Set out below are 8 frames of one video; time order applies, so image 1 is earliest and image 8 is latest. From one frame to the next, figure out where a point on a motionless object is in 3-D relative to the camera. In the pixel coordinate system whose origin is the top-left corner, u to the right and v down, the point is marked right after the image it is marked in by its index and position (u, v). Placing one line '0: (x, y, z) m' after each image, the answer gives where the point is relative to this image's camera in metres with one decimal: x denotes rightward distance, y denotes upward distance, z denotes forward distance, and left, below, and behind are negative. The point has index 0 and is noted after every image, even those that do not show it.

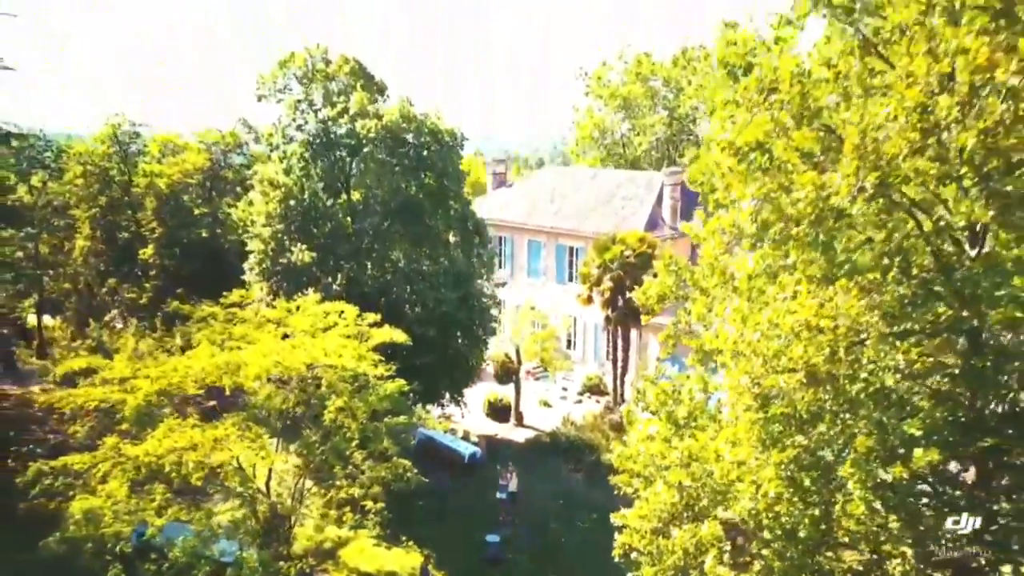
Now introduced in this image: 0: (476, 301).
0: (-0.6, -0.2, +17.4) m
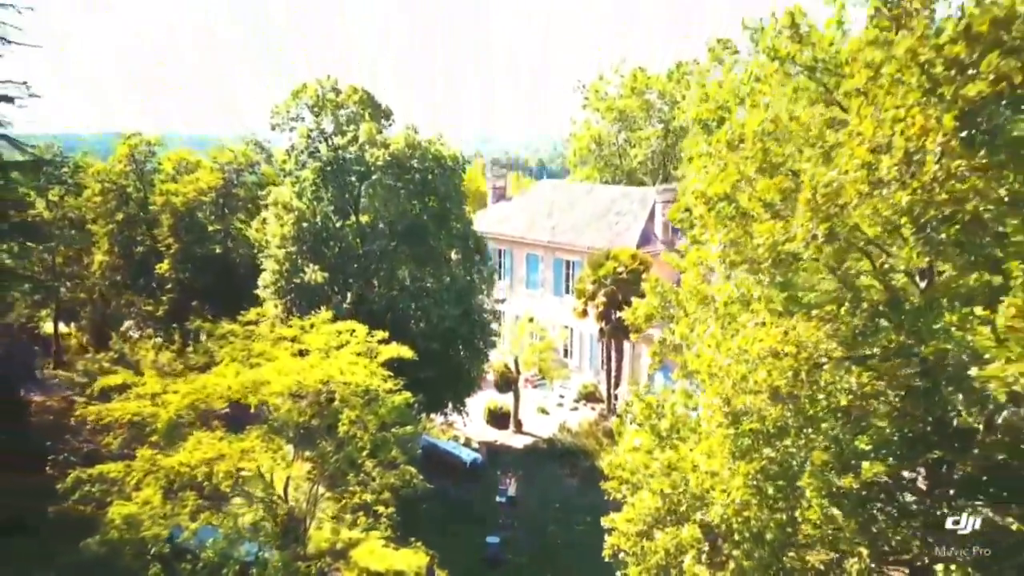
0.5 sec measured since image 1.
0: (-0.6, -0.5, +18.5) m
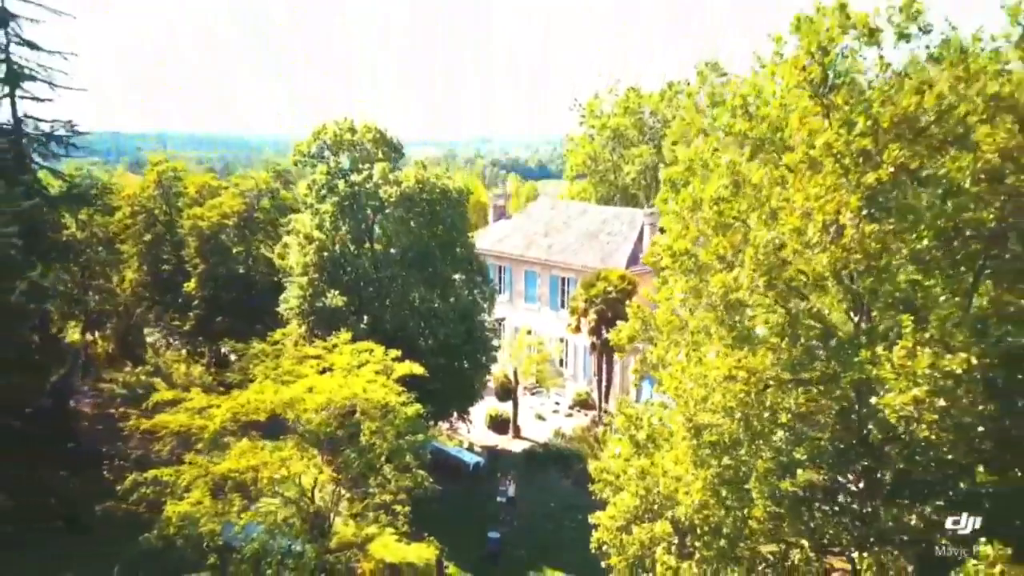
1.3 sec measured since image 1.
0: (-0.6, -0.8, +20.4) m
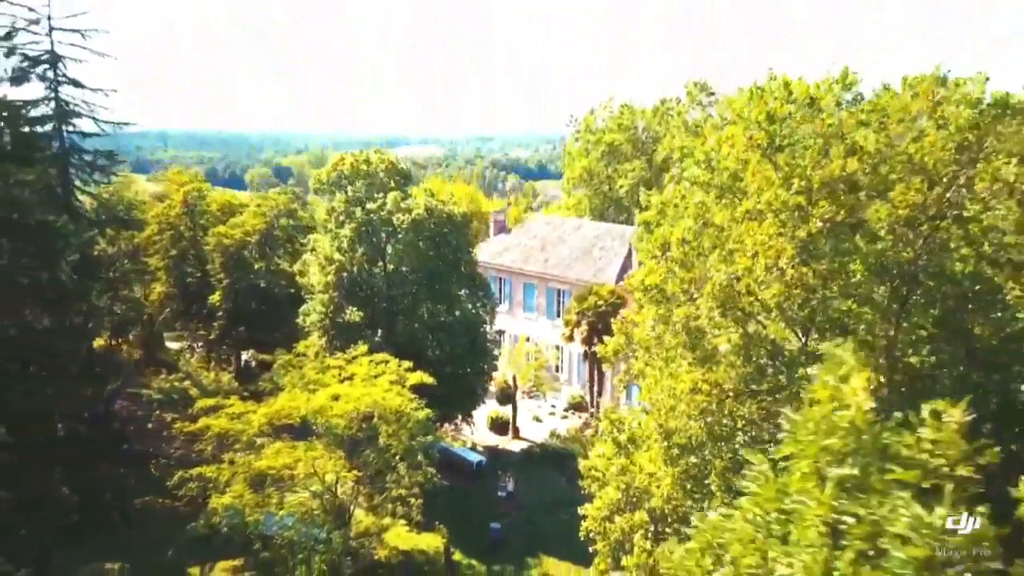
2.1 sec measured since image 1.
0: (-0.6, -1.1, +22.5) m
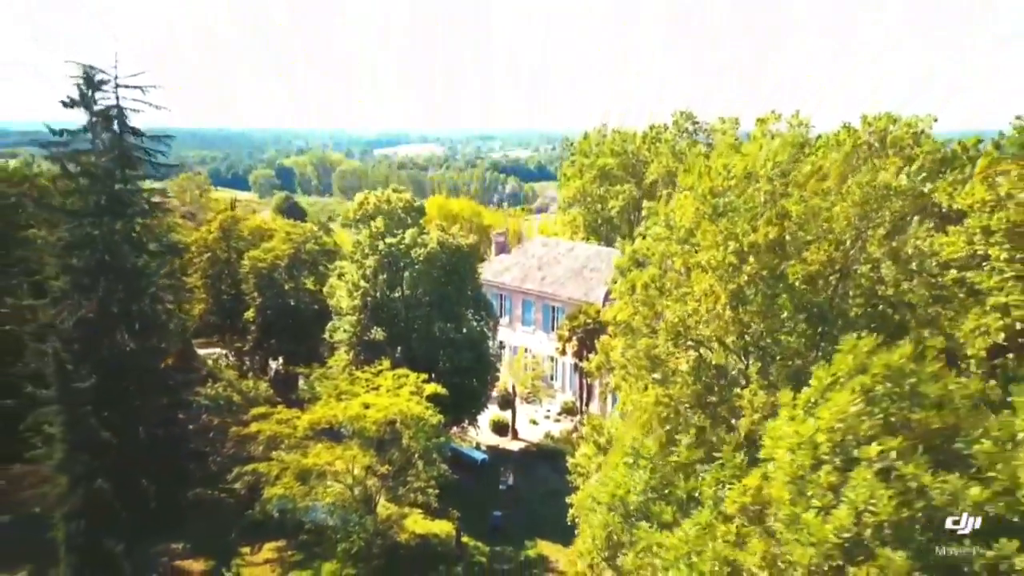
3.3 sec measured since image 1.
0: (-0.6, -1.6, +26.0) m
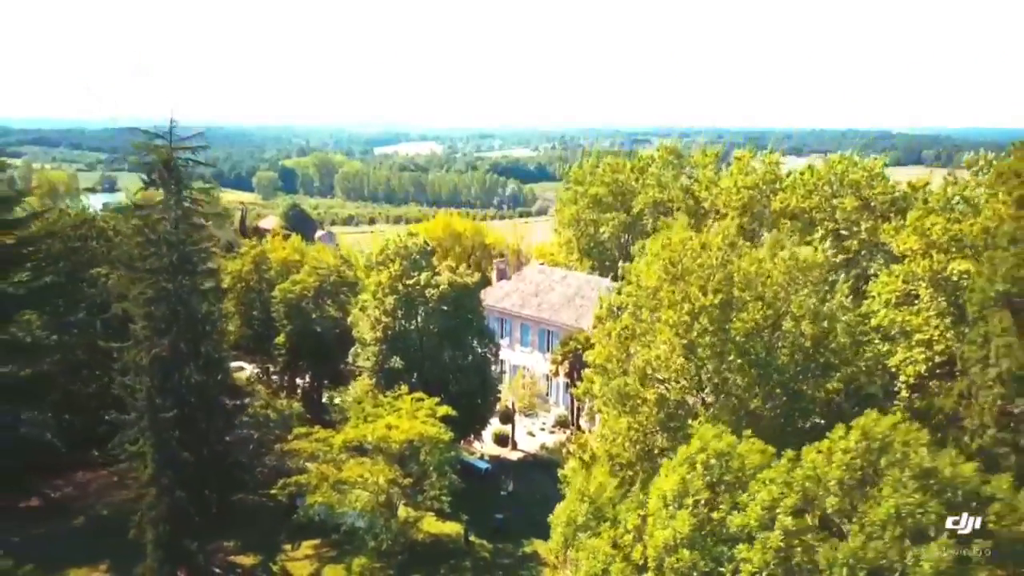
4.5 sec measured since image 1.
0: (-0.7, -2.5, +29.9) m
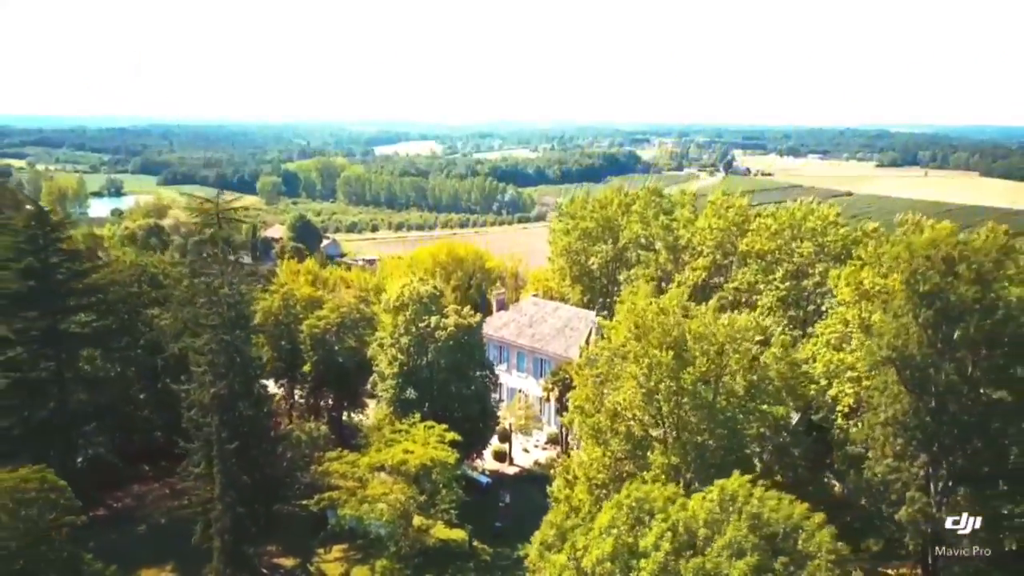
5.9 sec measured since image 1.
0: (-0.7, -3.8, +34.8) m
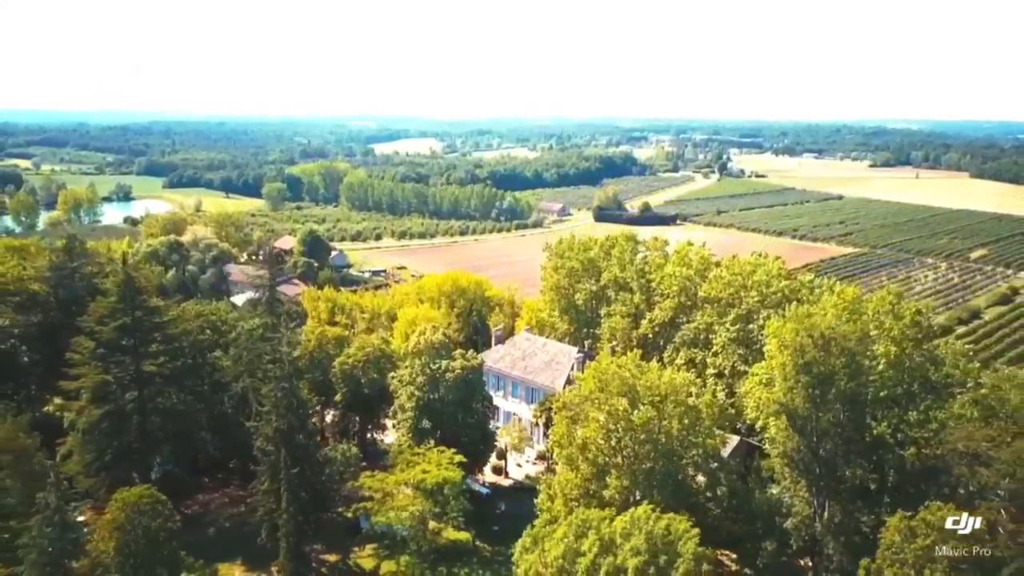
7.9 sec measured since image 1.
0: (-0.9, -5.7, +43.0) m
